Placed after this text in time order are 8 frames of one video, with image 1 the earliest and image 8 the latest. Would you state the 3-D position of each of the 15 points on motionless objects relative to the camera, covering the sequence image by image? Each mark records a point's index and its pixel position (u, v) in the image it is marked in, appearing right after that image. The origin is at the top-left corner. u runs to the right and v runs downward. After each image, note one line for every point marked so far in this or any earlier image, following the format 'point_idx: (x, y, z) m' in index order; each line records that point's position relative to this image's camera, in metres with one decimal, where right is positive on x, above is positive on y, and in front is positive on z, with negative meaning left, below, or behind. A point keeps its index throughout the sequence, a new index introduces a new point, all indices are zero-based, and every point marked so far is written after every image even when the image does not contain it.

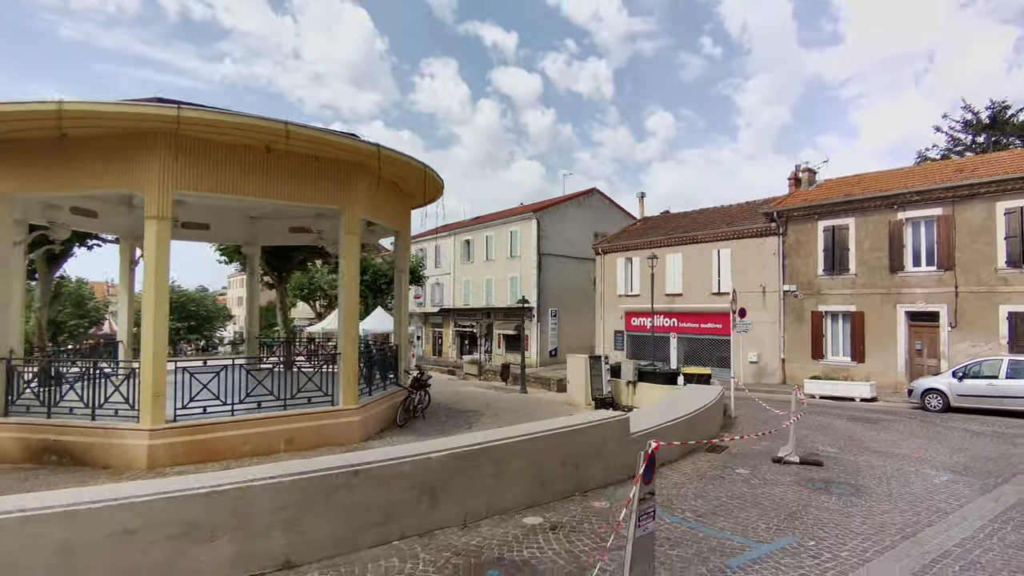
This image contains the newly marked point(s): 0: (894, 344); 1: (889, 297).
0: (+10.3, -1.5, +15.8) m
1: (+10.3, -0.2, +16.0) m
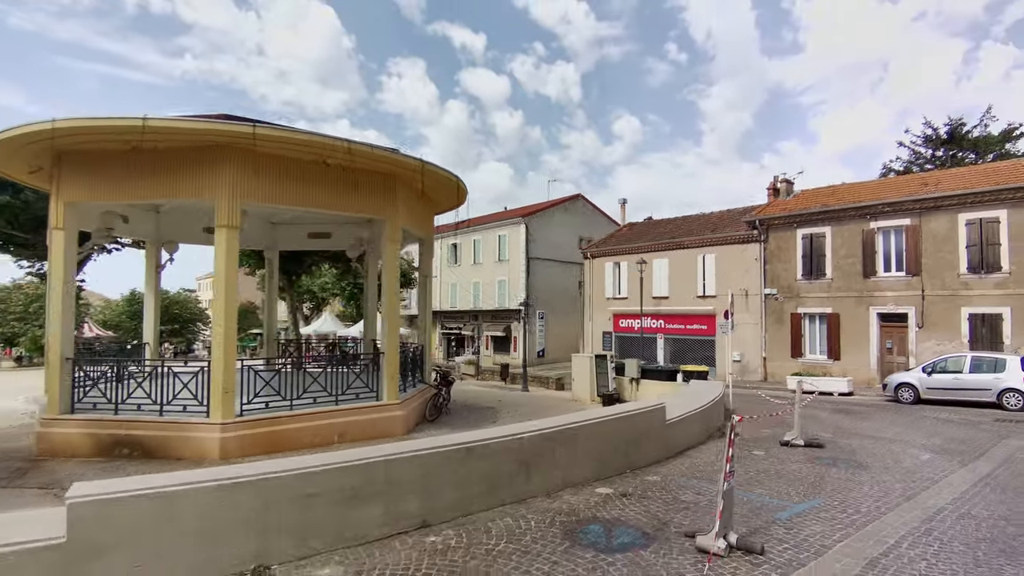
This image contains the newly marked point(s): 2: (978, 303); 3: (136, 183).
0: (+10.3, -1.6, +17.1) m
1: (+10.3, -0.3, +17.3) m
2: (+12.1, -0.4, +15.3) m
3: (-5.0, +1.4, +7.8) m
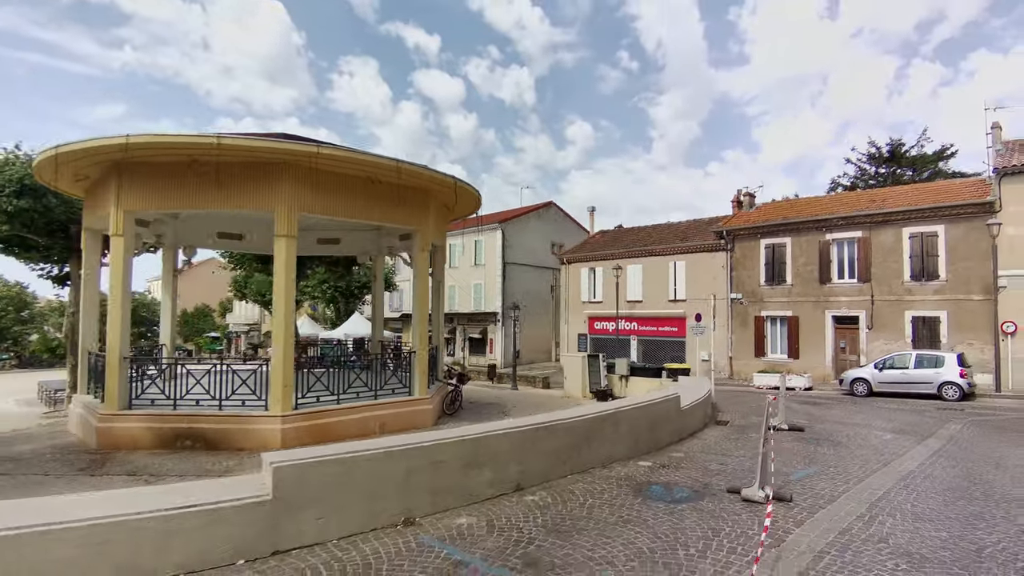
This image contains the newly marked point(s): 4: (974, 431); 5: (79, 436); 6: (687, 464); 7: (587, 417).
0: (+10.0, -1.8, +18.9) m
1: (+10.0, -0.5, +19.2) m
2: (+12.0, -0.6, +17.3) m
3: (-4.5, +1.4, +8.4) m
4: (+7.8, -2.4, +10.0) m
5: (-6.8, -2.3, +9.3) m
6: (+1.9, -2.0, +6.5) m
7: (+0.8, -1.4, +6.2) m
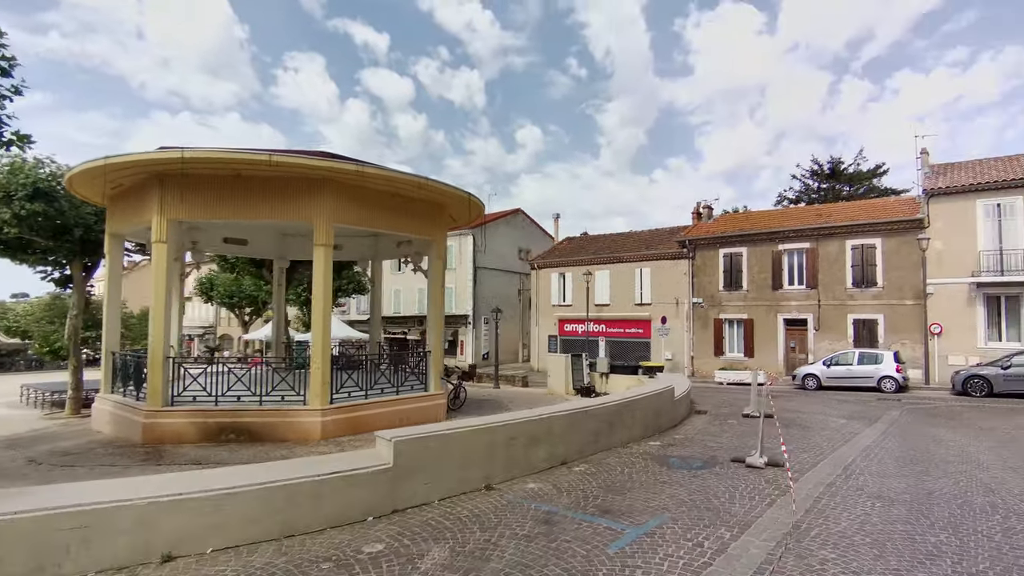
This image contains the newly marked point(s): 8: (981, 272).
0: (+9.3, -2.0, +20.8) m
1: (+9.3, -0.7, +21.0) m
2: (+11.4, -0.7, +19.3) m
3: (-4.3, +1.3, +9.1) m
4: (+7.9, -2.5, +11.7) m
5: (-6.6, -2.4, +9.7) m
6: (+2.3, -2.0, +7.7) m
7: (+1.2, -1.4, +7.3) m
8: (+13.7, +0.5, +17.1) m
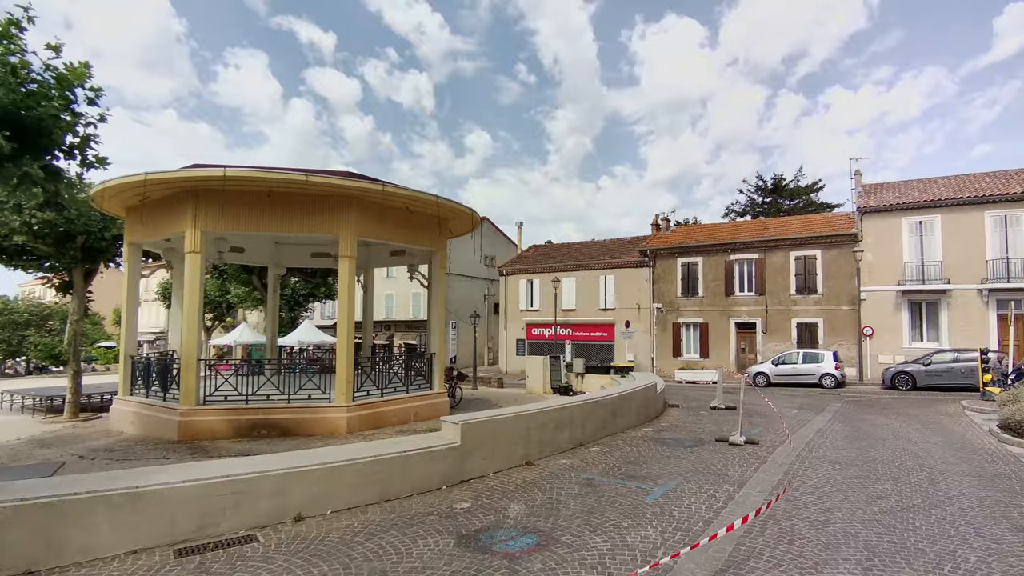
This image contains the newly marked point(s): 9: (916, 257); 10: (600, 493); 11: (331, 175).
0: (+8.4, -2.2, +22.7) m
1: (+8.3, -1.0, +23.0) m
2: (+10.6, -1.0, +21.4) m
3: (-4.1, +1.2, +9.9) m
4: (+7.7, -2.7, +13.5) m
5: (-6.5, -2.5, +10.3) m
6: (+2.5, -2.2, +9.1) m
7: (+1.5, -1.6, +8.6) m
8: (+13.1, +0.2, +19.5) m
9: (+13.4, +1.0, +19.5) m
10: (+0.8, -2.0, +5.6) m
11: (-3.0, +1.9, +9.6) m
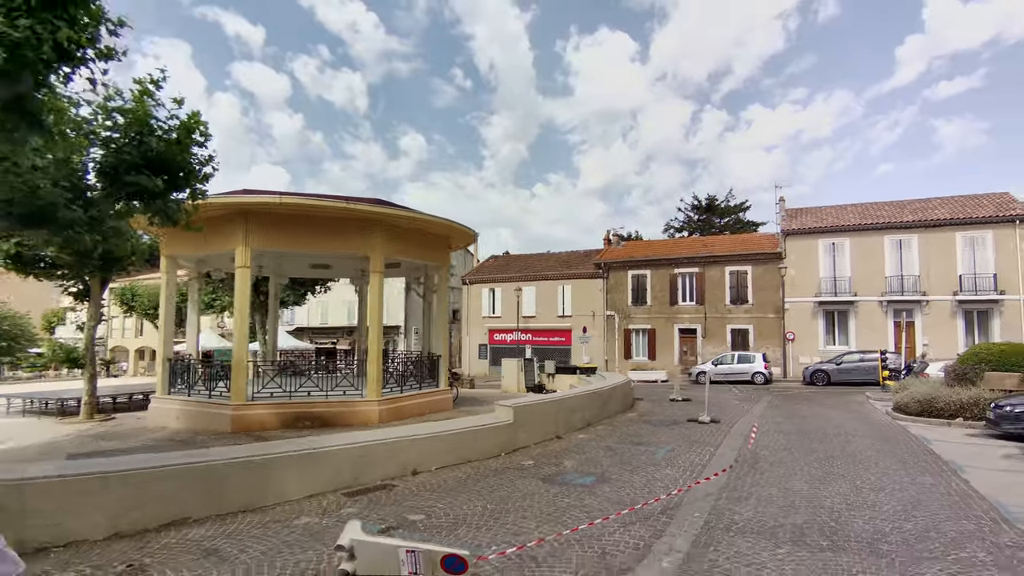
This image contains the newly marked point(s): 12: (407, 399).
0: (+7.0, -2.6, +25.5) m
1: (+6.9, -1.4, +25.8) m
2: (+9.4, -1.4, +24.5) m
3: (-4.0, +0.9, +11.5) m
4: (+7.4, -3.1, +16.3) m
5: (-6.4, -2.7, +11.5) m
6: (+2.7, -2.4, +11.3) m
7: (+1.7, -1.8, +10.7) m
8: (+12.0, -0.2, +22.9) m
9: (+12.4, +0.6, +22.9) m
10: (+1.4, -2.2, +7.6) m
11: (-2.8, +1.6, +11.2) m
12: (-2.2, -2.3, +12.3) m
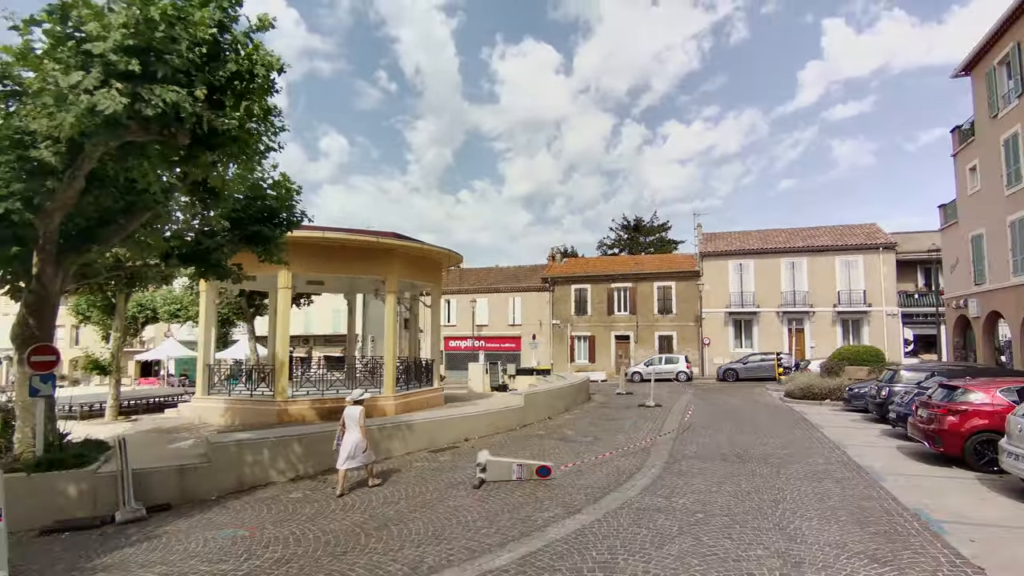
0: (+4.9, -3.2, +29.3) m
1: (+4.8, -2.0, +29.5) m
2: (+7.4, -2.0, +28.6) m
3: (-4.2, +0.5, +14.0) m
4: (+6.5, -3.6, +20.2) m
5: (-6.6, -3.1, +13.7) m
6: (+2.5, -2.9, +14.7) m
7: (+1.6, -2.2, +13.9) m
8: (+10.3, -0.8, +27.3) m
9: (+10.6, 0.0, +27.4) m
10: (+1.7, -2.6, +10.9) m
11: (-3.0, +1.2, +13.9) m
12: (-2.5, -2.7, +15.1) m
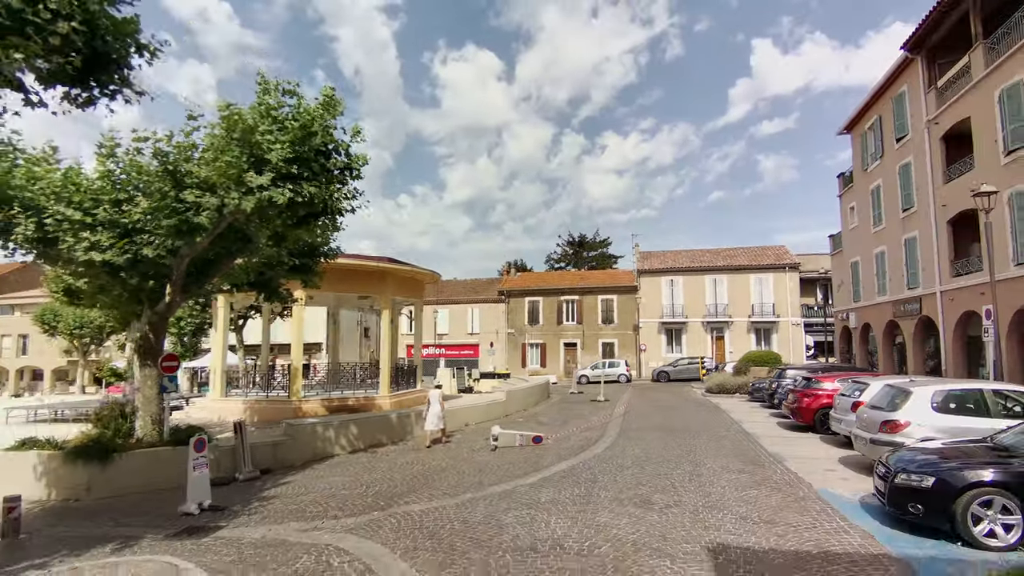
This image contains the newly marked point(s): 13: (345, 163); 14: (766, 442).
0: (+2.7, -3.9, +32.7) m
1: (+2.6, -2.7, +32.9) m
2: (+5.2, -2.7, +32.3) m
3: (-4.8, +0.1, +16.6) m
4: (+5.2, -4.2, +23.8) m
5: (-7.2, -3.5, +16.0) m
6: (+1.7, -3.4, +17.9) m
7: (+0.9, -2.7, +17.1) m
8: (+8.2, -1.5, +31.3) m
9: (+8.5, -0.7, +31.4) m
10: (+1.3, -3.0, +14.0) m
11: (-3.6, +0.8, +16.7) m
12: (-3.3, -3.2, +17.8) m
13: (-2.5, +1.8, +8.7) m
14: (+4.3, -2.6, +9.9) m
